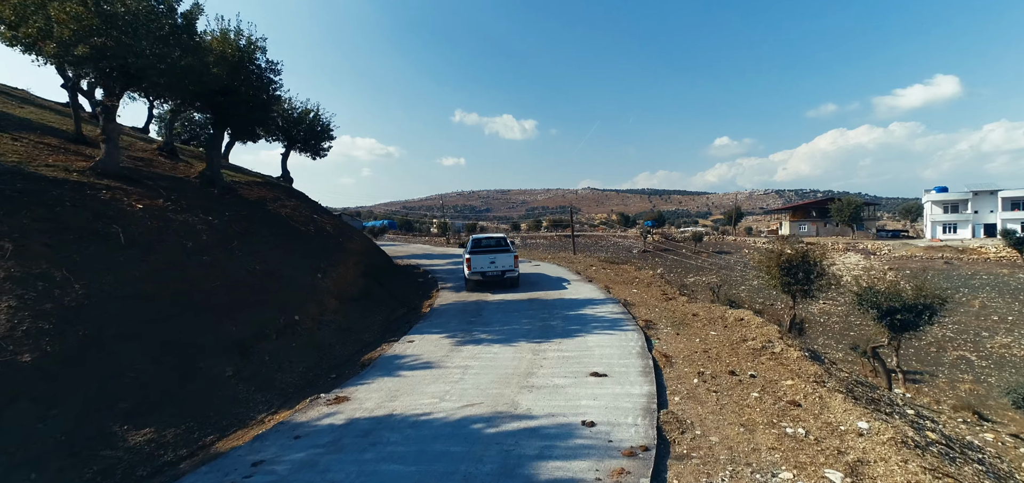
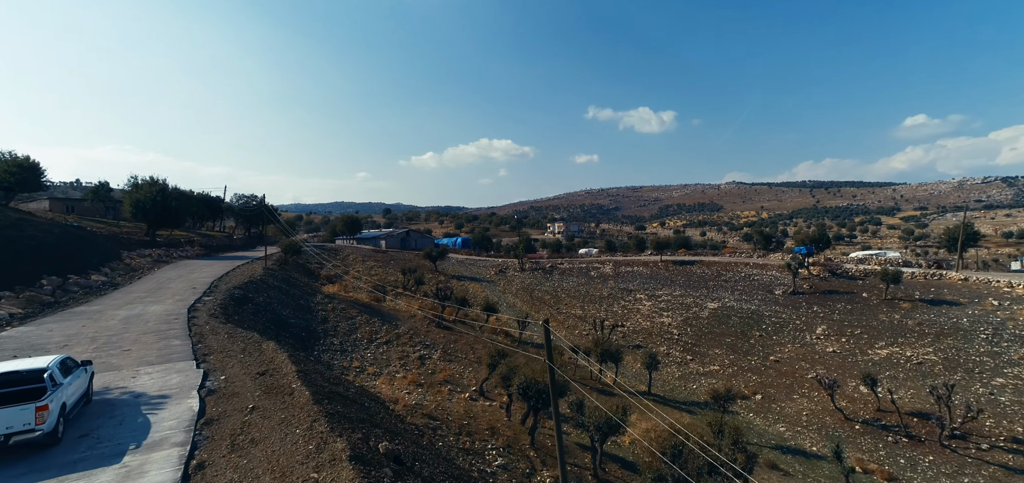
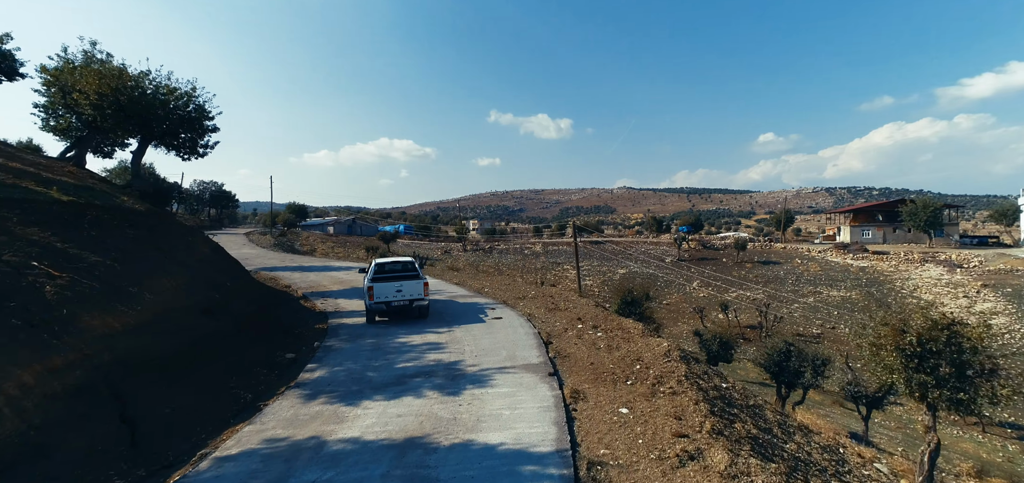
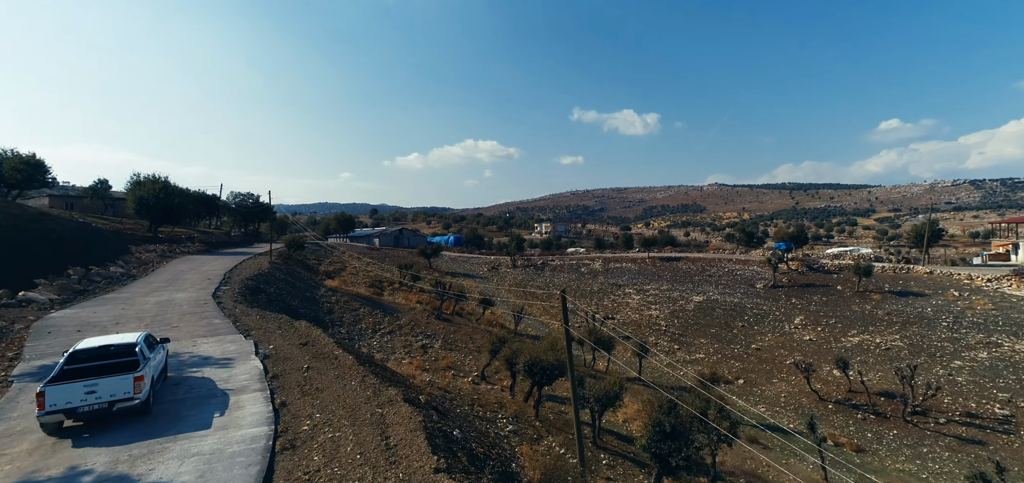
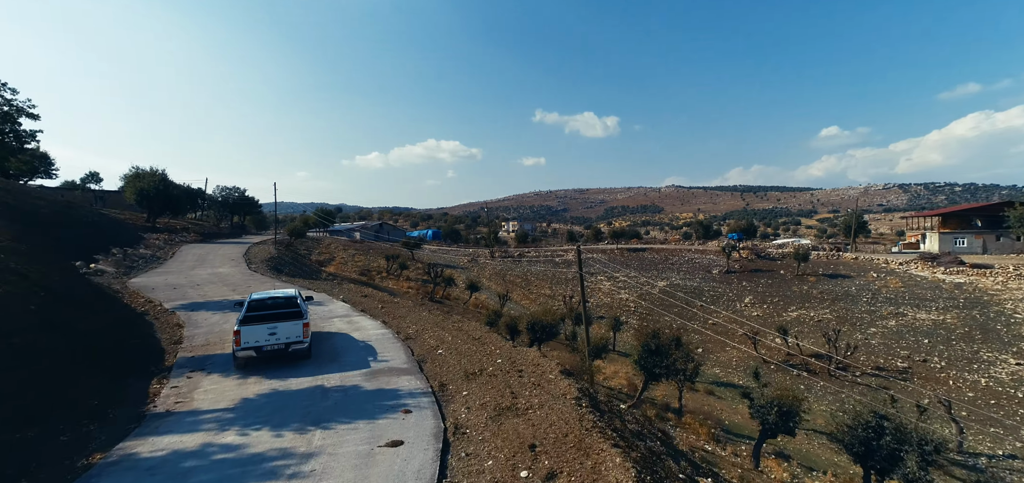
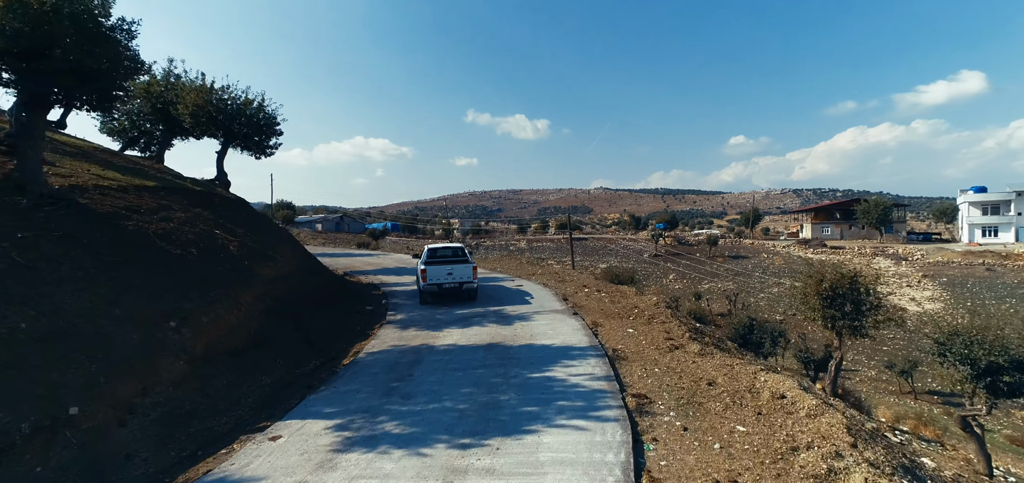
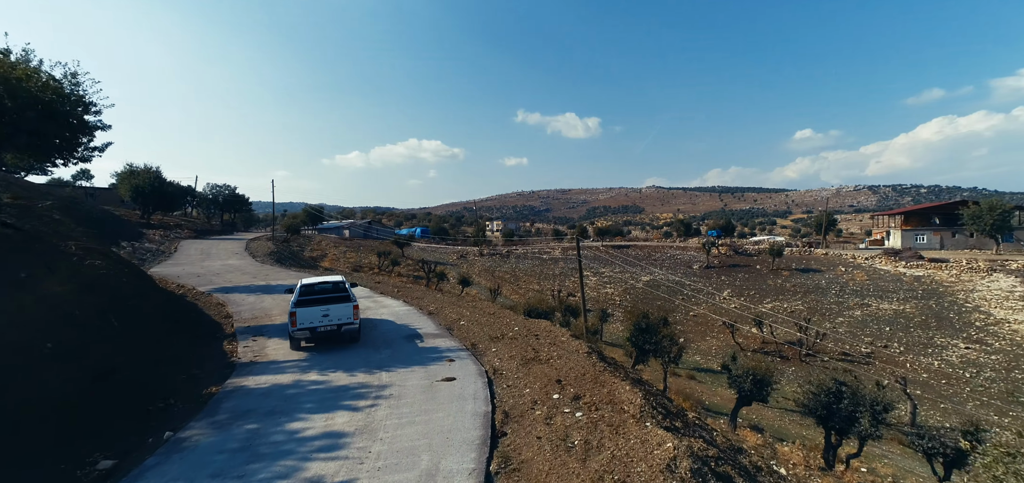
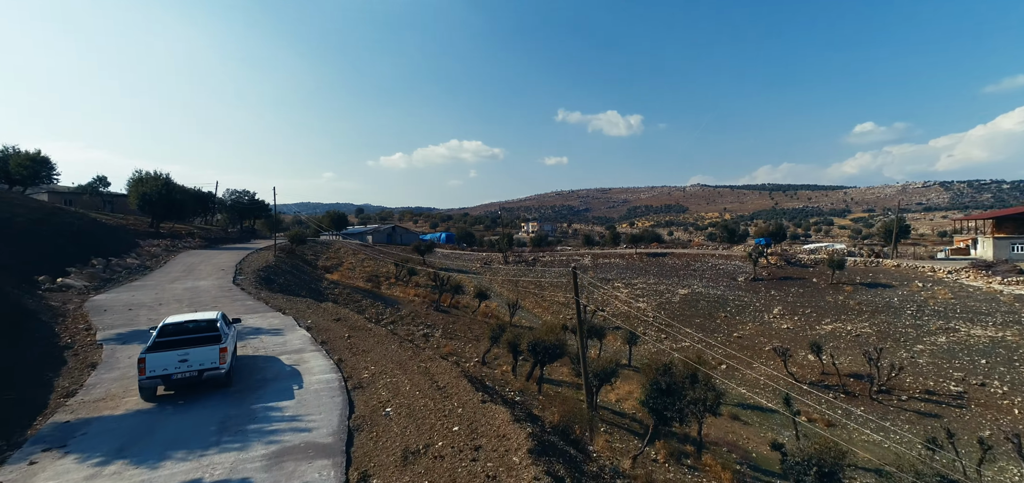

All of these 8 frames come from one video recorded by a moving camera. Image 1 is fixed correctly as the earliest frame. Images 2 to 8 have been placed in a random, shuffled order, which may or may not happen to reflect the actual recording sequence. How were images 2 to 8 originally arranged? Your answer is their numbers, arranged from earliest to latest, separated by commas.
6, 3, 7, 5, 8, 4, 2
